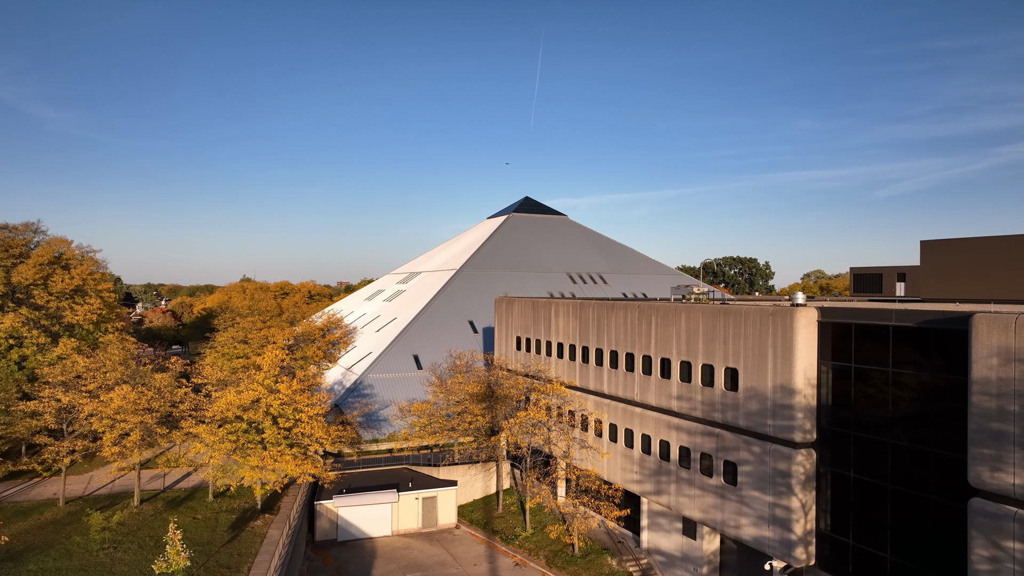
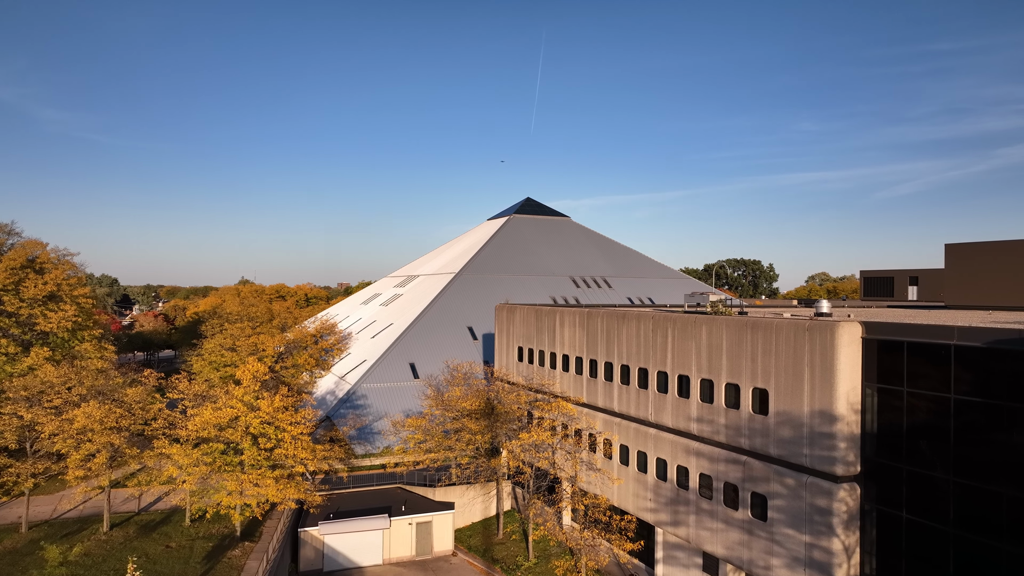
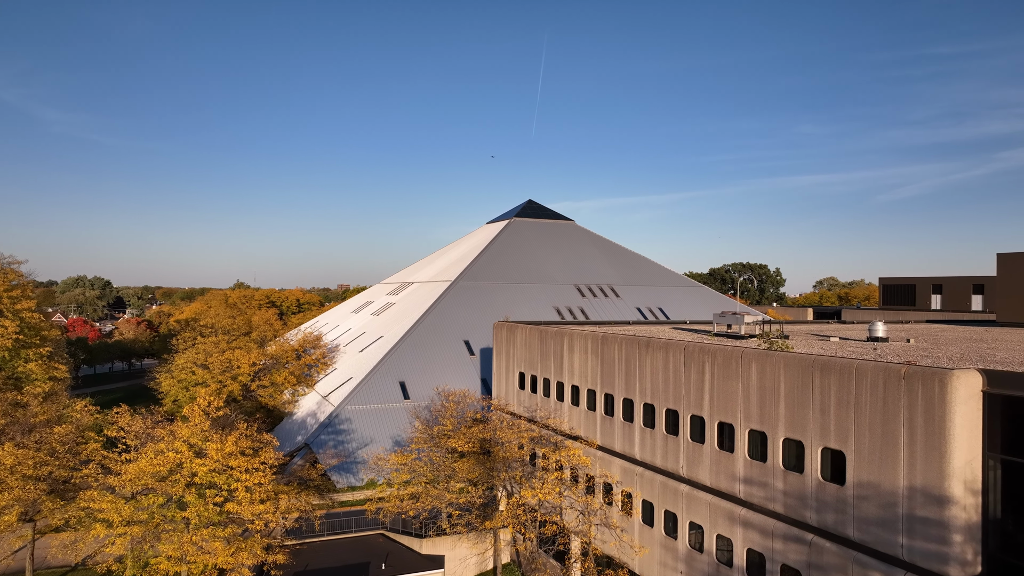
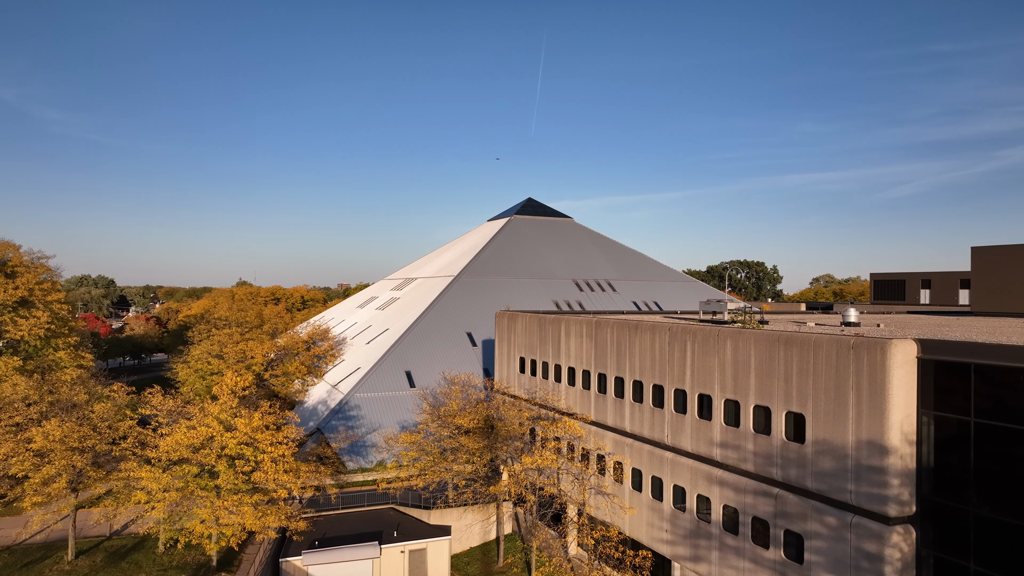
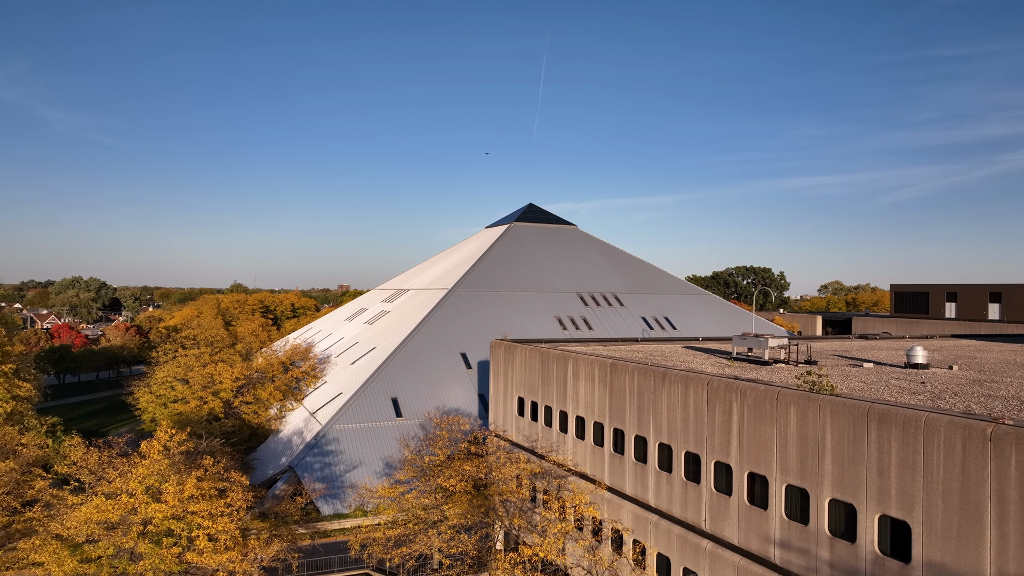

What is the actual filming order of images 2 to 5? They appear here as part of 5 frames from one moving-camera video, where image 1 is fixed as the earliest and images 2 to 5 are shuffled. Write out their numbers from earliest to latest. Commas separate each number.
2, 4, 3, 5
